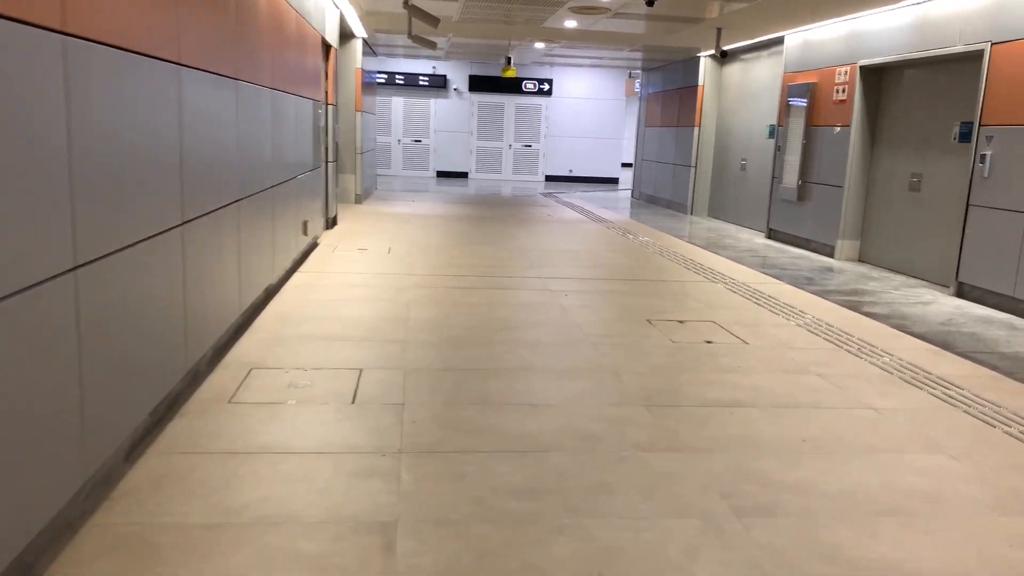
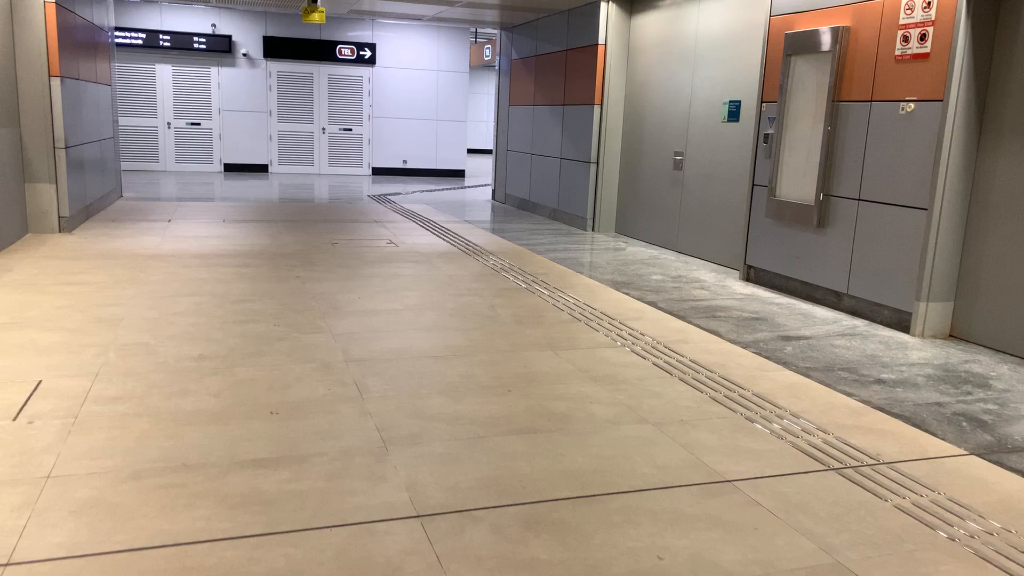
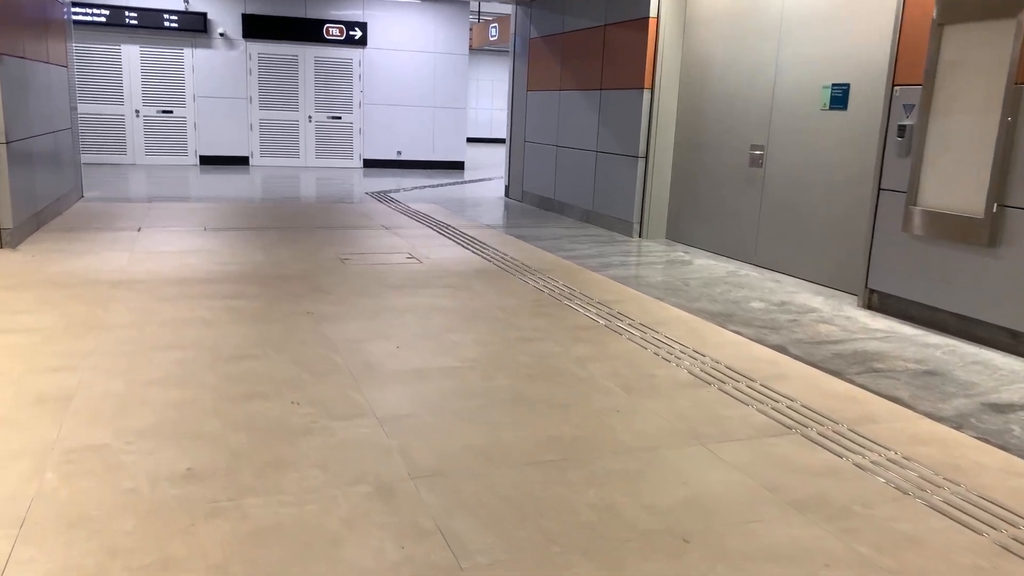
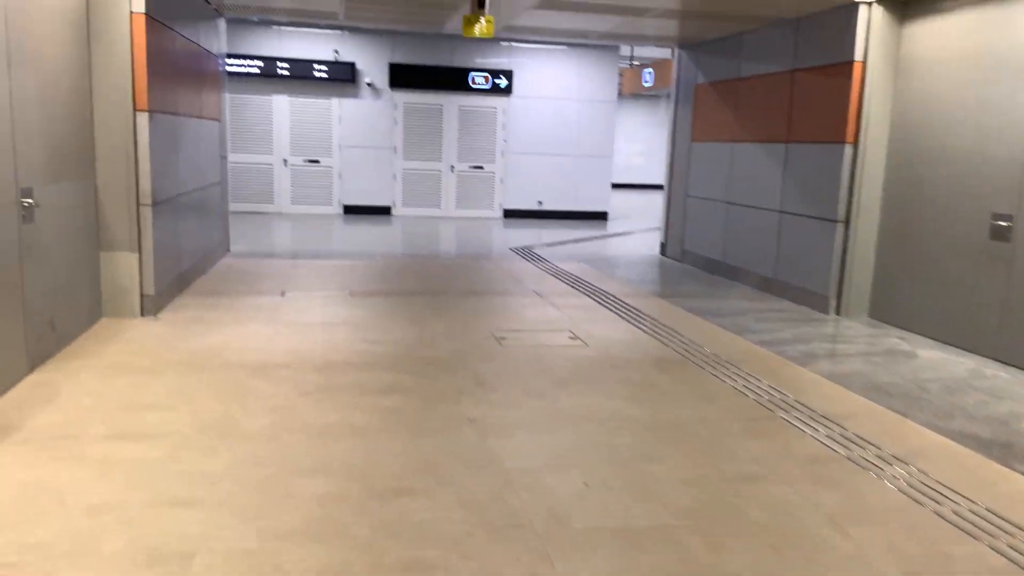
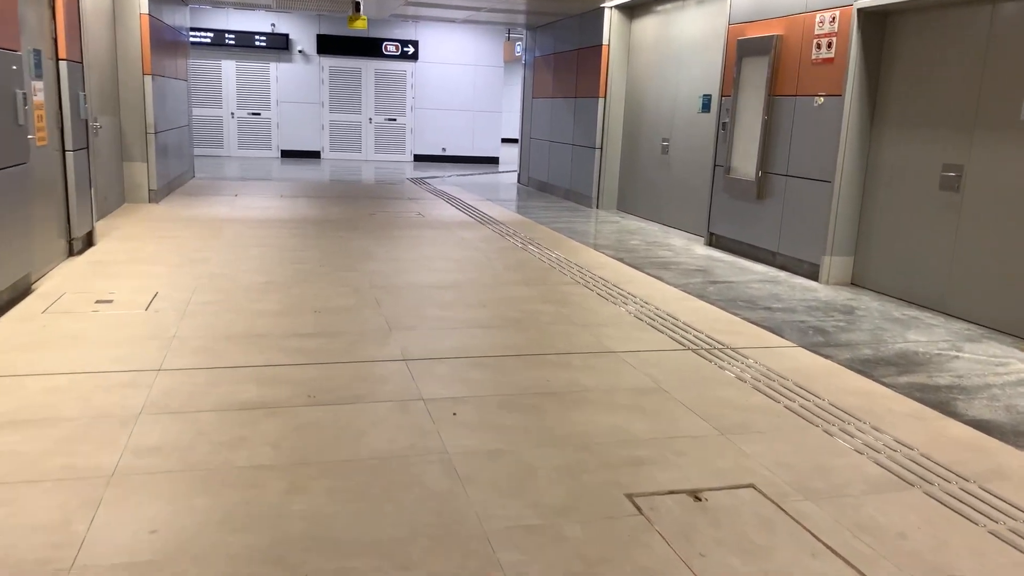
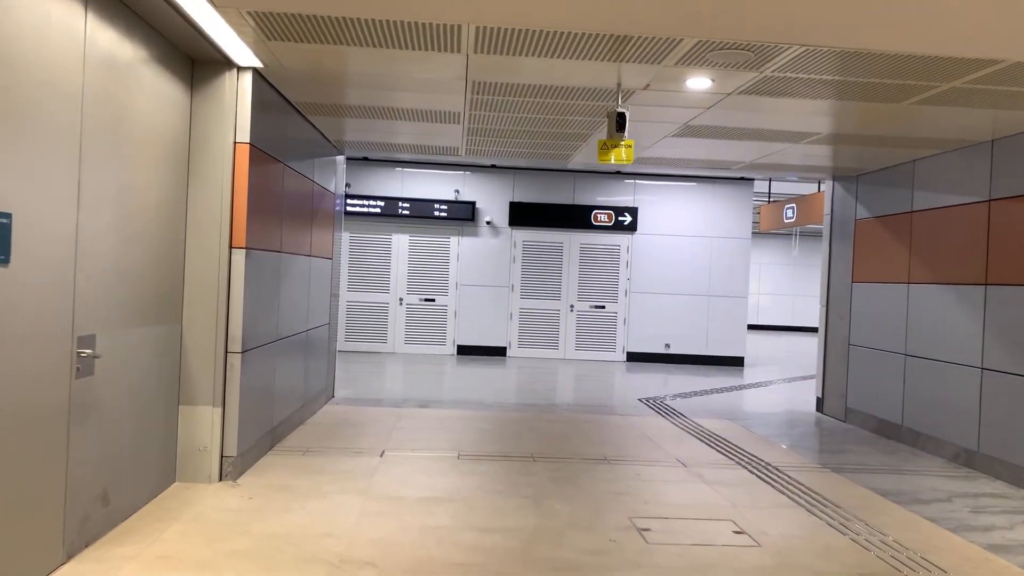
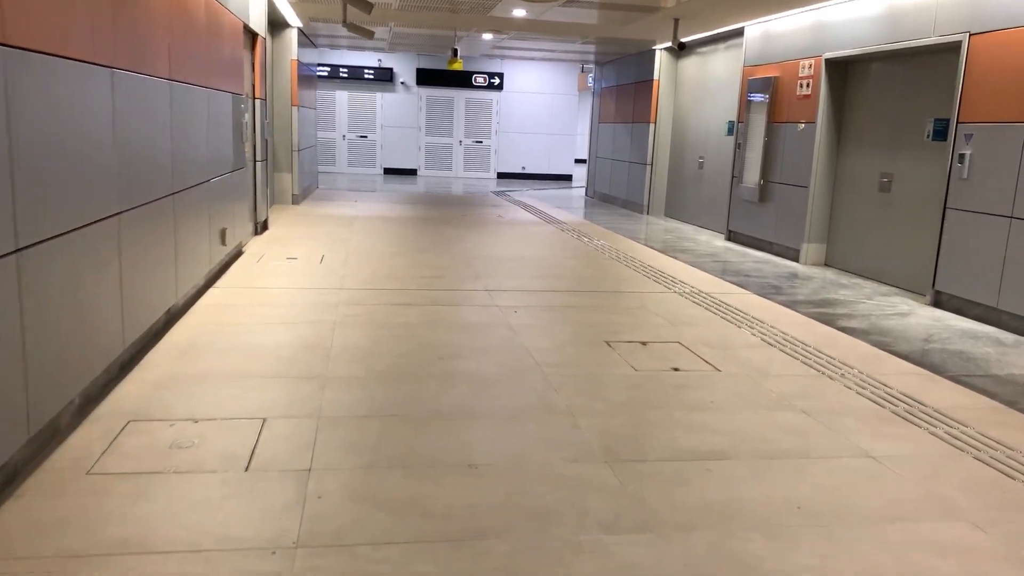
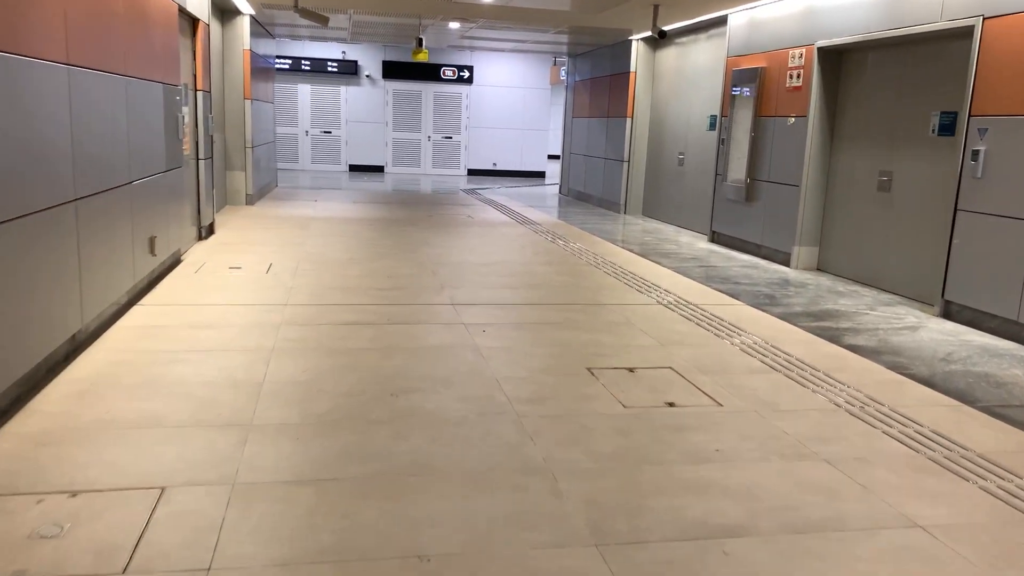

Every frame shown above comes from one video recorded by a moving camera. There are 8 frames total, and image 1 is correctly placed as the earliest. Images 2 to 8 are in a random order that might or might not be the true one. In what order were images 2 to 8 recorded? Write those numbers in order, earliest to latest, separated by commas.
7, 8, 5, 2, 3, 4, 6
